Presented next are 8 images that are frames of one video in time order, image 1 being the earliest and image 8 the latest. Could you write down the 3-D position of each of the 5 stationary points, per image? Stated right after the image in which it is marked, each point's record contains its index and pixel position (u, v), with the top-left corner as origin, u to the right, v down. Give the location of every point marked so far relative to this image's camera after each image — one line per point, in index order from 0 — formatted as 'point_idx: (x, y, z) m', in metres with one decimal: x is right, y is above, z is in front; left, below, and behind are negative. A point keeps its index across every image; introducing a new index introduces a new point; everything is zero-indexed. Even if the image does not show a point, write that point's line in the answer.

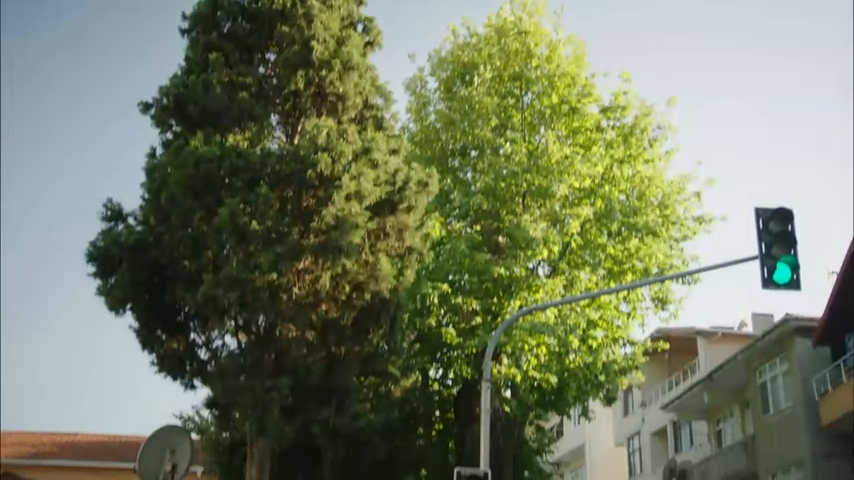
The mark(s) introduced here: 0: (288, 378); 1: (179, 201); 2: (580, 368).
0: (-2.0, -2.0, +14.0) m
1: (-3.5, +0.6, +13.9) m
2: (+3.1, -2.6, +20.0) m
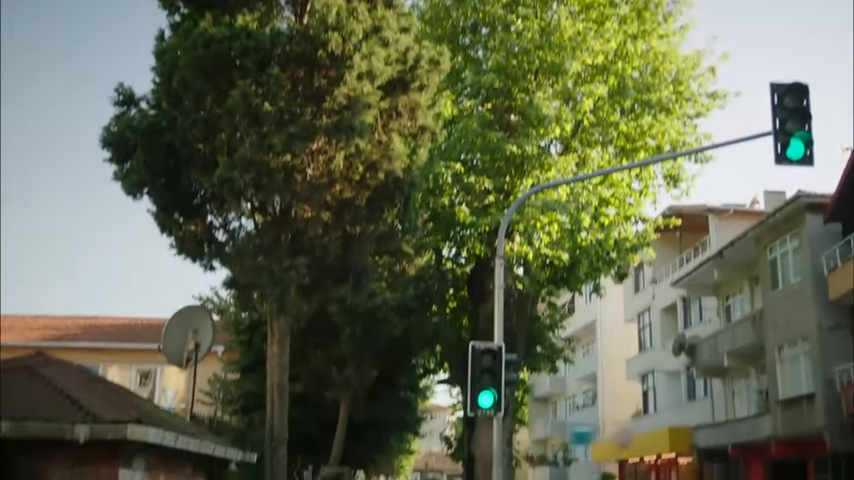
0: (-1.8, -0.3, +14.3) m
1: (-3.3, +2.2, +13.9) m
2: (+3.4, -0.1, +20.2) m
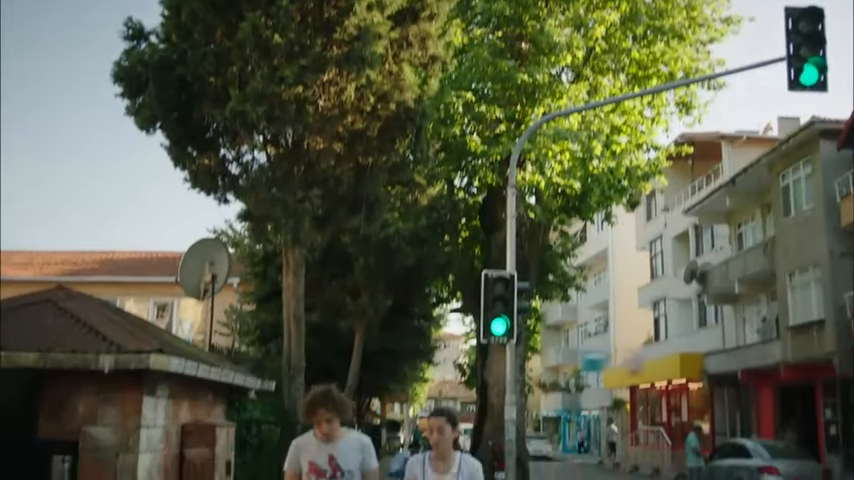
0: (-1.6, +0.7, +14.4) m
1: (-3.2, +3.2, +13.8) m
2: (+3.6, +1.4, +20.2) m
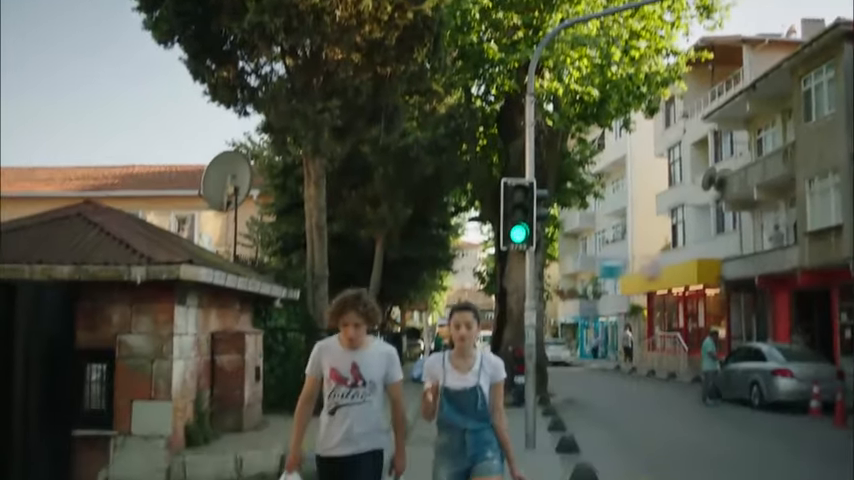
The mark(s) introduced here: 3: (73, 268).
0: (-1.3, +2.0, +14.4) m
1: (-3.0, +4.4, +13.7) m
2: (+4.0, +3.2, +20.1) m
3: (-3.1, -0.3, +8.5) m
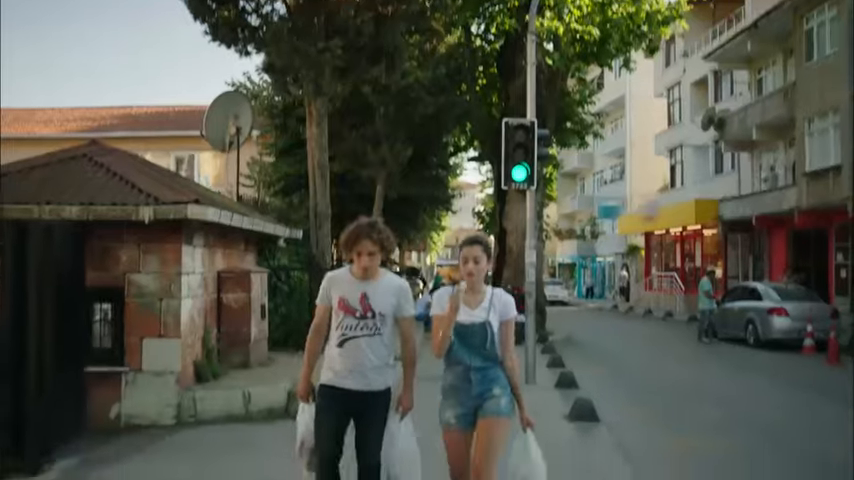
0: (-1.3, +2.9, +14.4) m
1: (-2.9, +5.2, +13.5) m
2: (+4.0, +4.5, +20.0) m
3: (-3.1, +0.3, +8.6) m
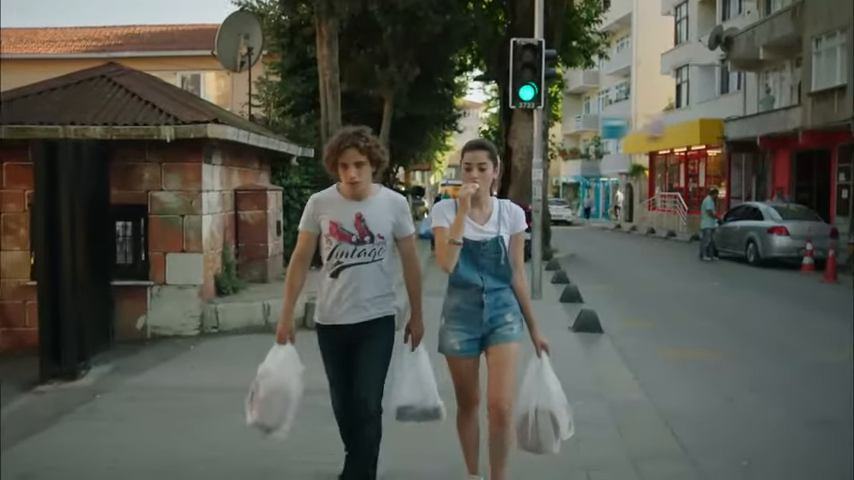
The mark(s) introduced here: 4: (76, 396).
0: (-1.2, +4.1, +14.5) m
1: (-2.8, +6.3, +13.4) m
2: (+4.2, +6.1, +19.9) m
3: (-2.9, +1.0, +8.9) m
4: (-2.6, -1.1, +7.2) m
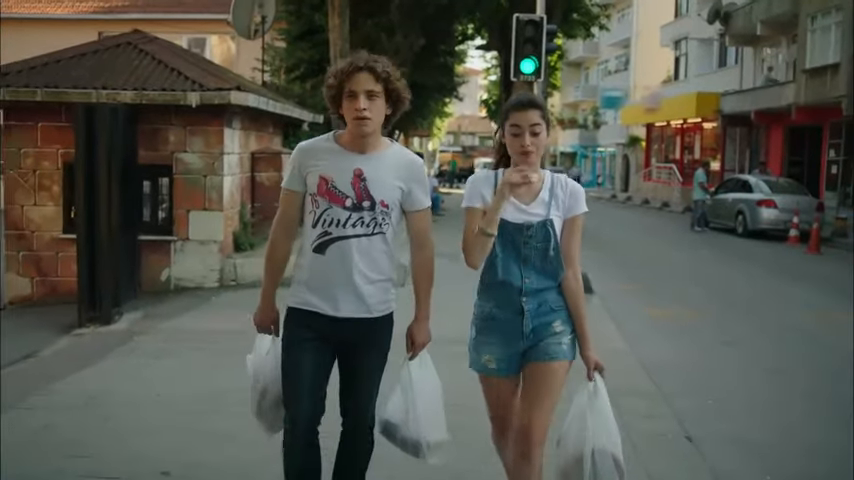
0: (-1.0, +4.7, +15.0) m
1: (-2.6, +6.9, +13.8) m
2: (+4.3, +6.7, +20.4) m
3: (-2.9, +1.4, +9.6) m
4: (-2.5, -0.8, +8.0) m
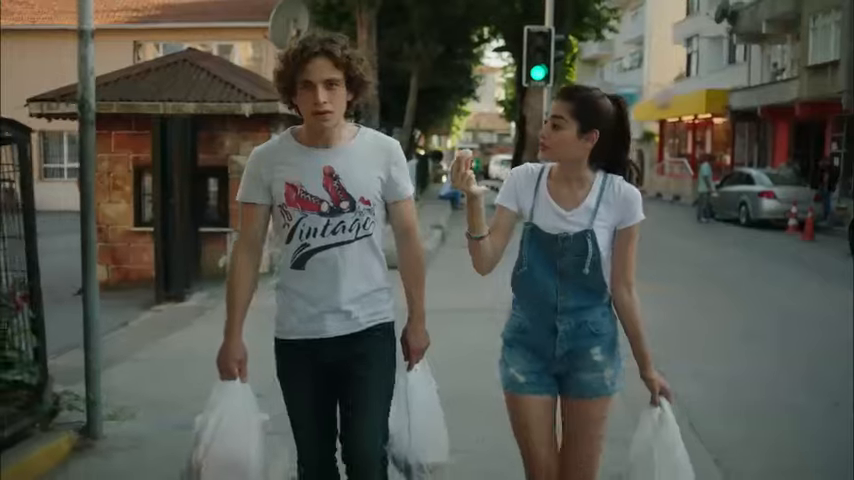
0: (-0.7, +4.8, +16.5) m
1: (-2.4, +7.0, +15.3) m
2: (+4.7, +6.9, +21.7) m
3: (-2.6, +1.5, +11.1) m
4: (-2.3, -0.7, +9.5) m
